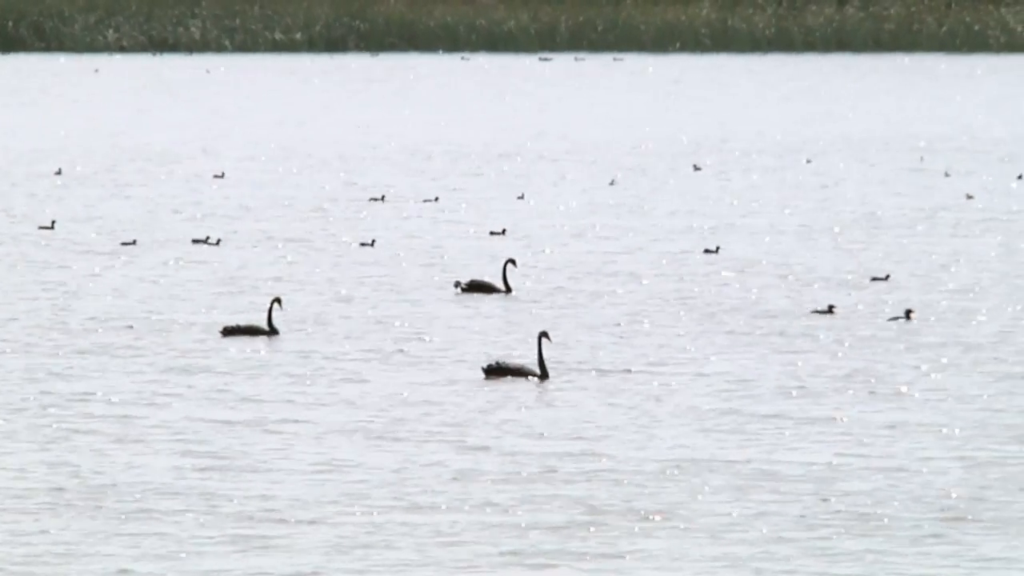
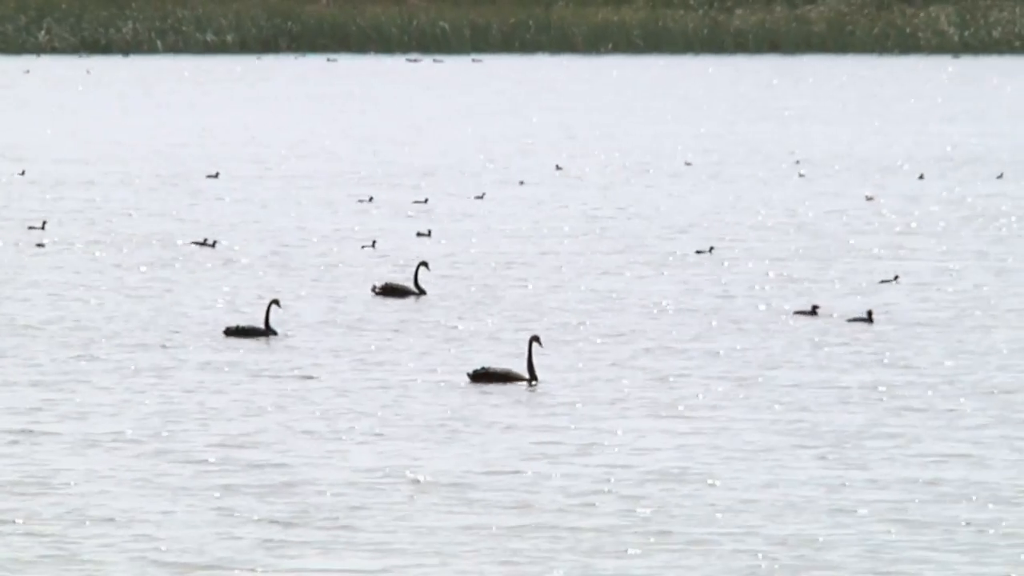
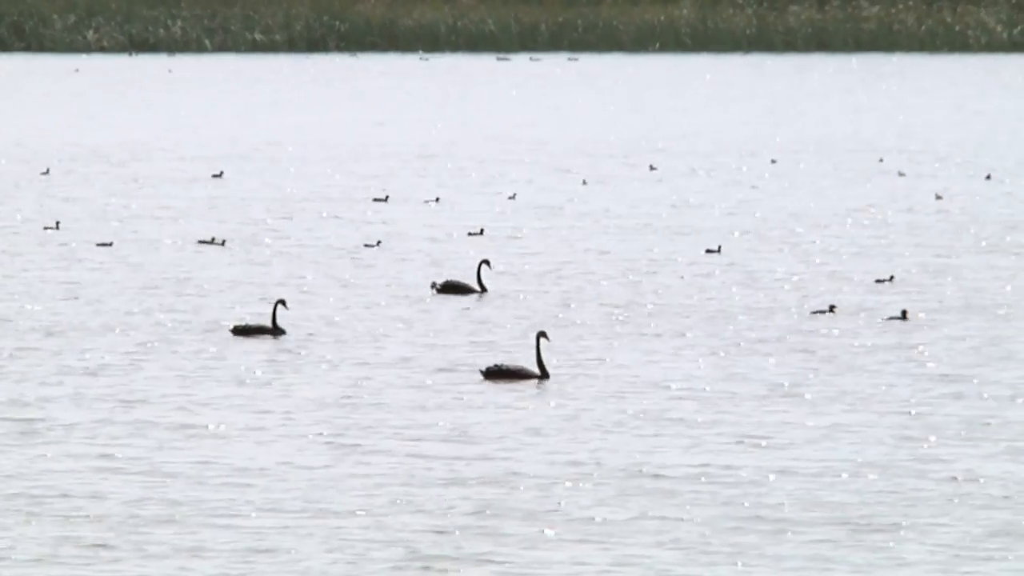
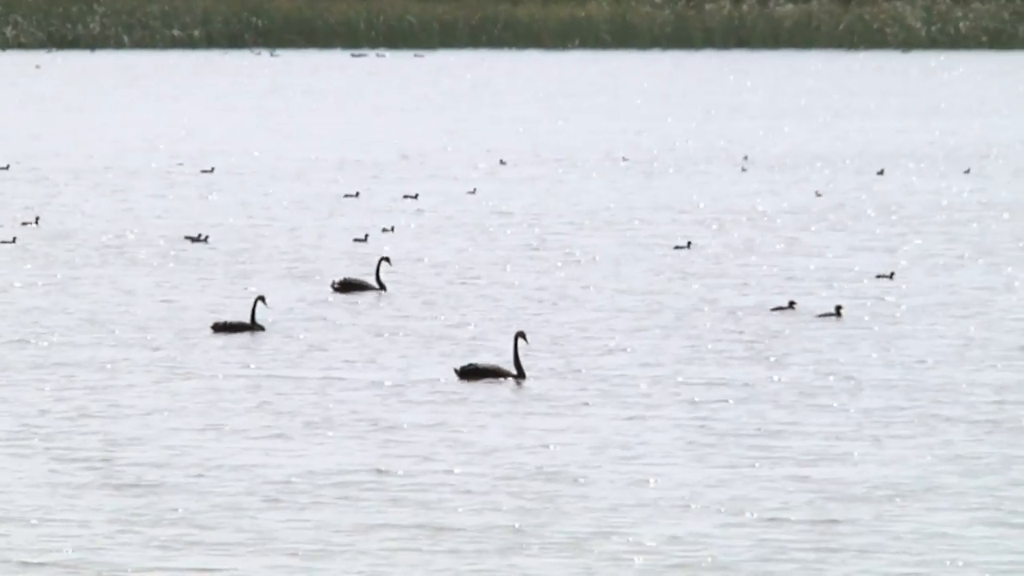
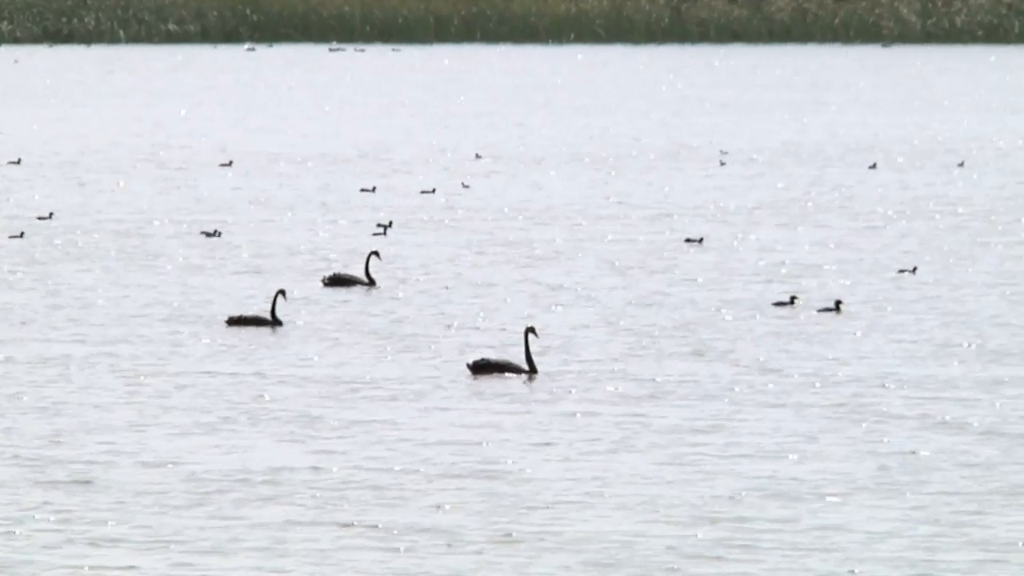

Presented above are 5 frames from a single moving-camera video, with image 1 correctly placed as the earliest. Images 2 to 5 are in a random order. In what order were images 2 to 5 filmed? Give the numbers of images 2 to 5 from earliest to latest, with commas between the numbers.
3, 2, 4, 5
